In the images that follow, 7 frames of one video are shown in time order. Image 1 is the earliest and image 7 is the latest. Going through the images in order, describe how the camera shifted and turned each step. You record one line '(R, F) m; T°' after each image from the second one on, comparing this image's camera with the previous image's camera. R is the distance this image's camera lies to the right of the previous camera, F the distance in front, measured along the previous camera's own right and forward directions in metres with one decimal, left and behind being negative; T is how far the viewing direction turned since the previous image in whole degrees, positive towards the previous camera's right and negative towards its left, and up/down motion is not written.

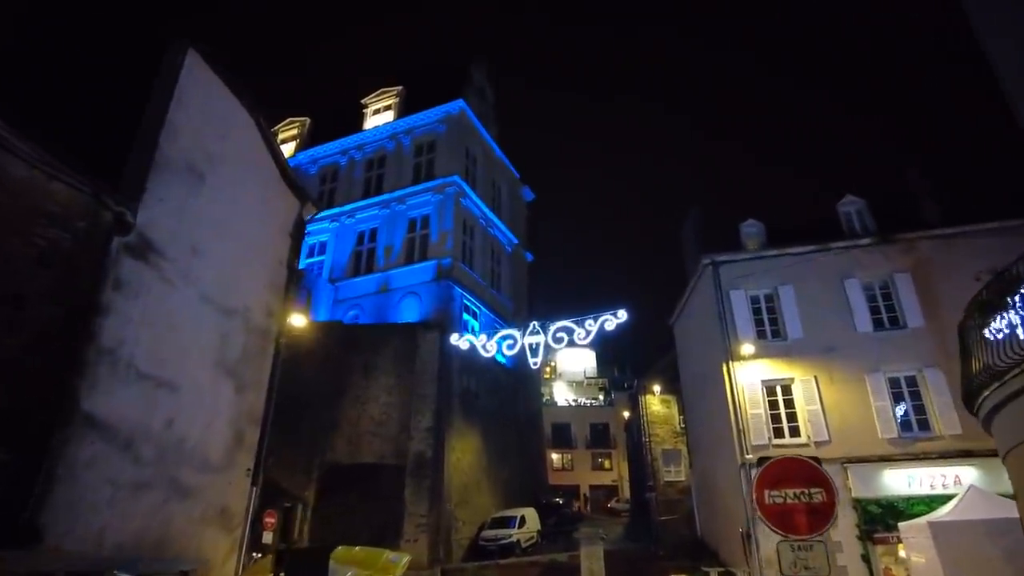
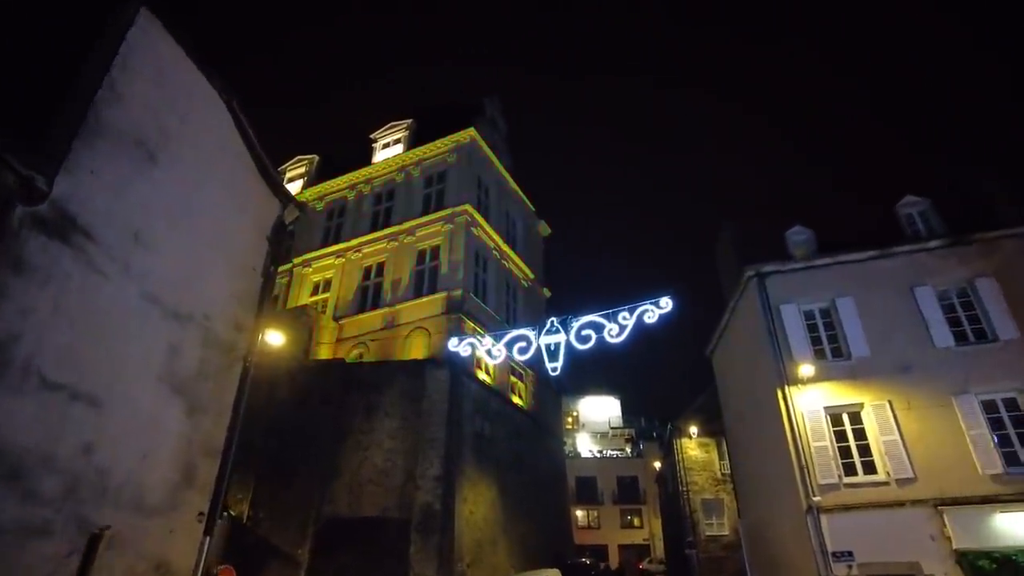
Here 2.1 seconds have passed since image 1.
(+0.1, +2.1) m; -2°
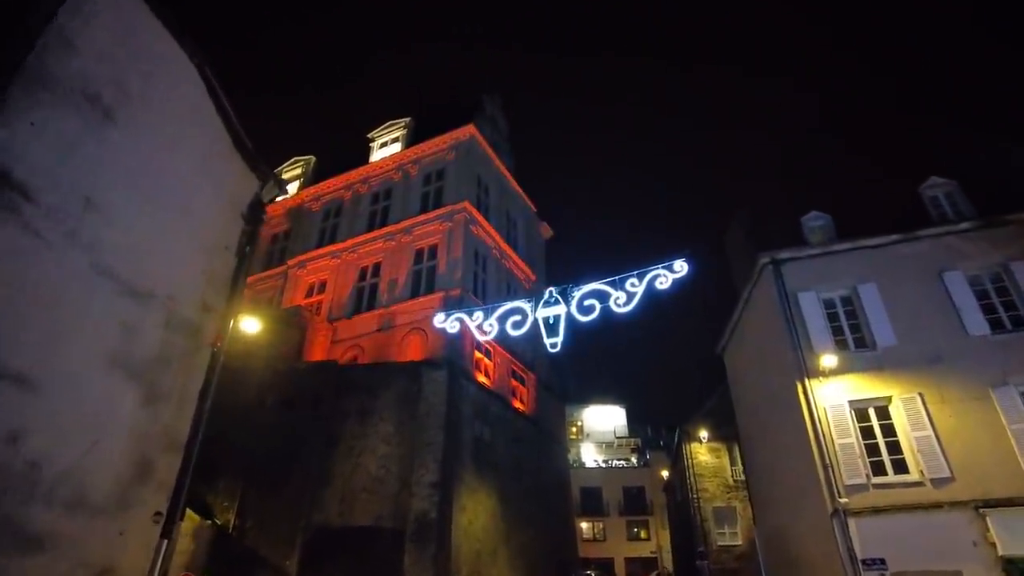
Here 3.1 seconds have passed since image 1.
(+0.1, +1.0) m; 0°
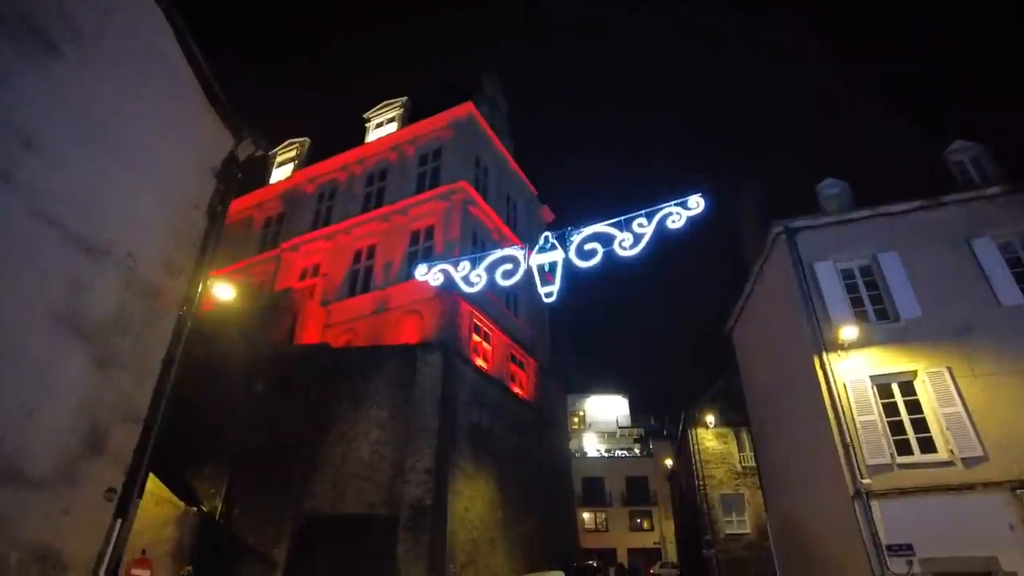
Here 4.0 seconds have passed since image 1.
(+0.1, +0.9) m; 0°
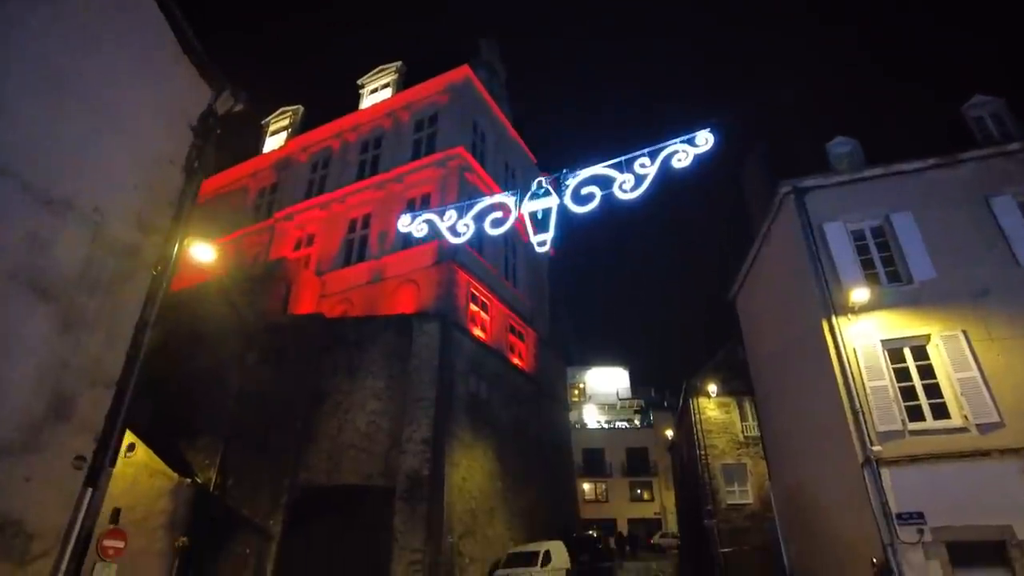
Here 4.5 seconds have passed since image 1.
(+0.1, +0.5) m; 0°
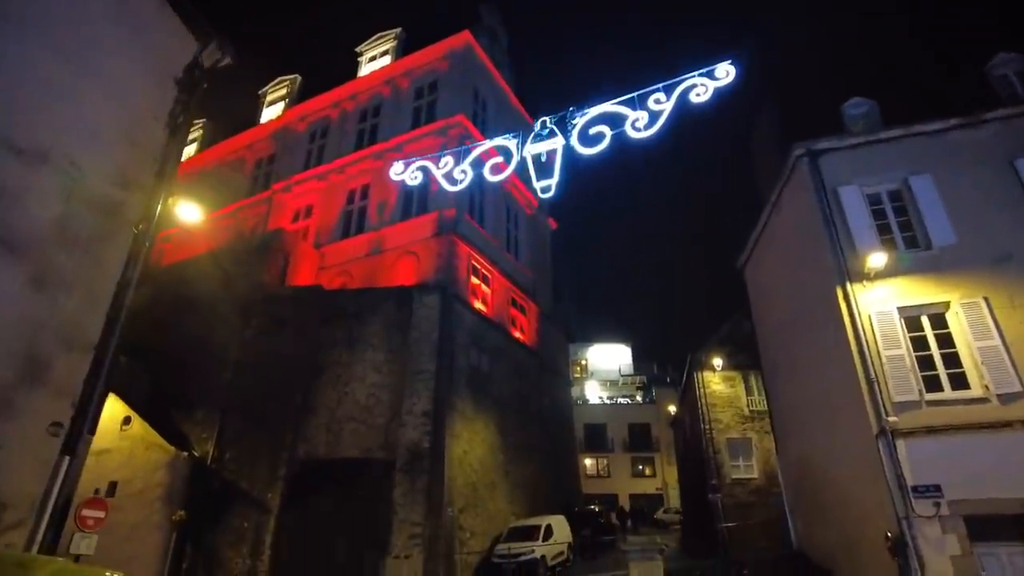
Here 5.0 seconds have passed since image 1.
(0.0, +0.4) m; 0°
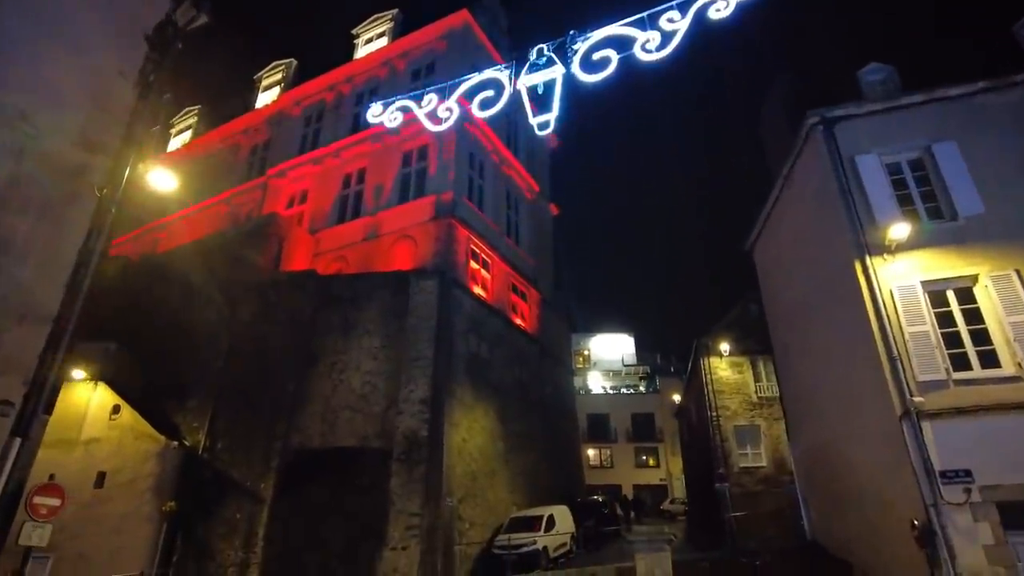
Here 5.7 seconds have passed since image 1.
(+0.1, +0.6) m; 0°
